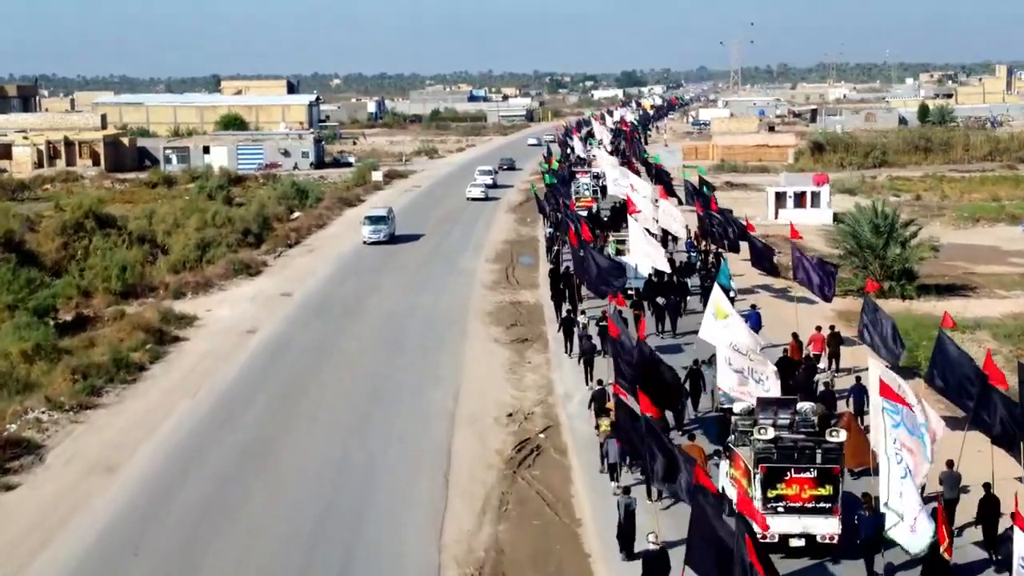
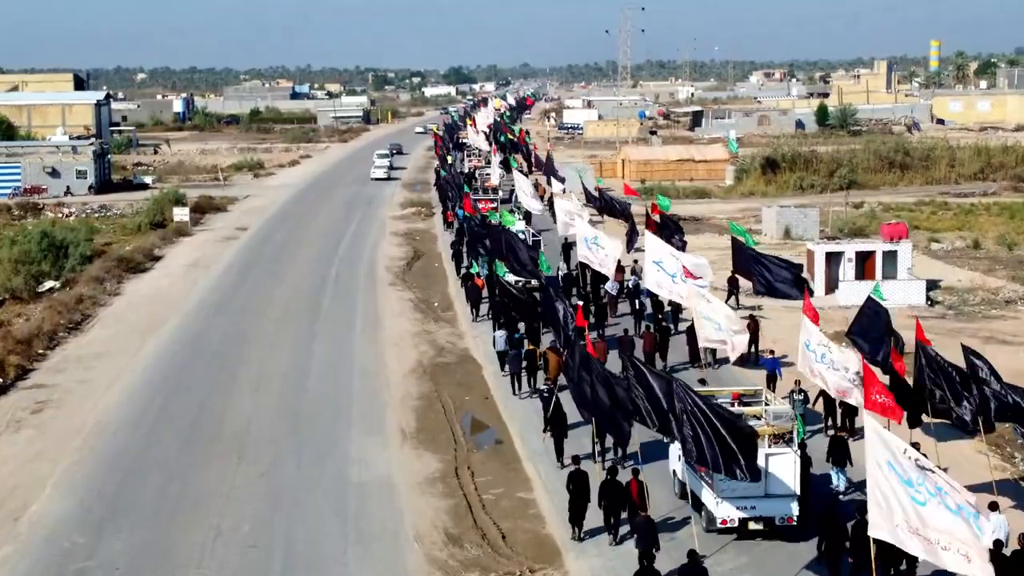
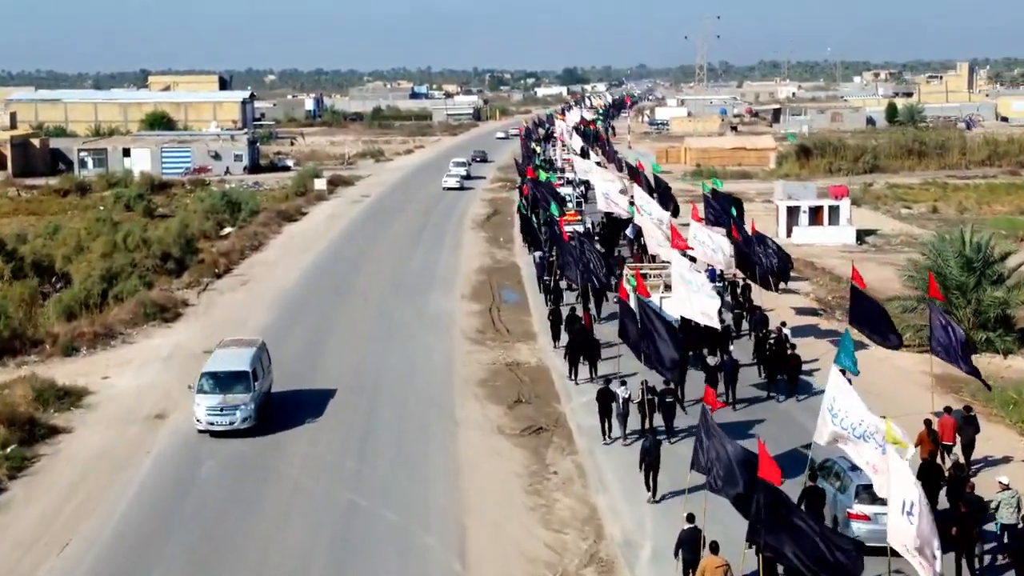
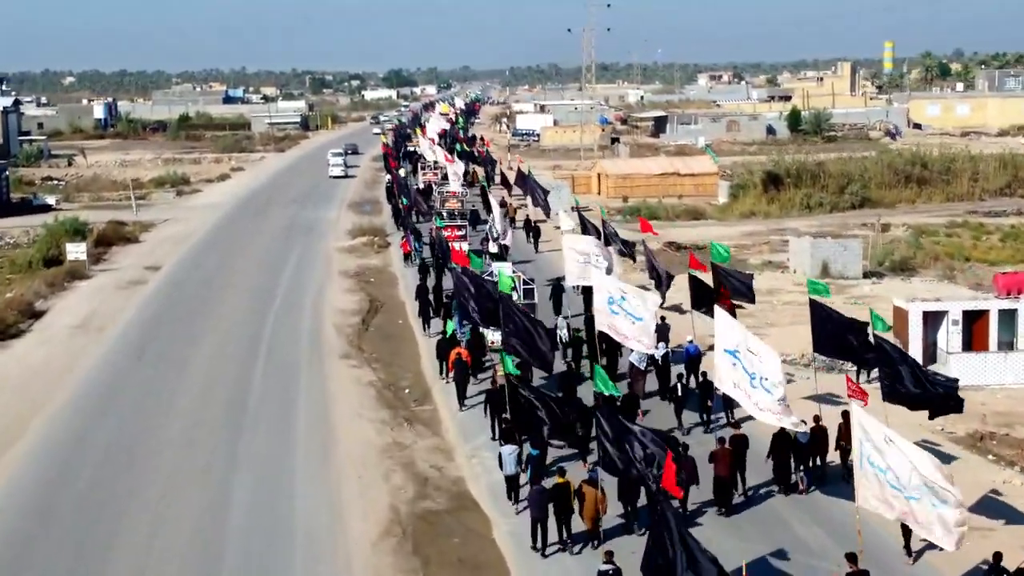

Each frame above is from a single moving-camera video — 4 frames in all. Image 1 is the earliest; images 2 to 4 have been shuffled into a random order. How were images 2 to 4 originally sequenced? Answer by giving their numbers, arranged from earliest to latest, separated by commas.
3, 2, 4
